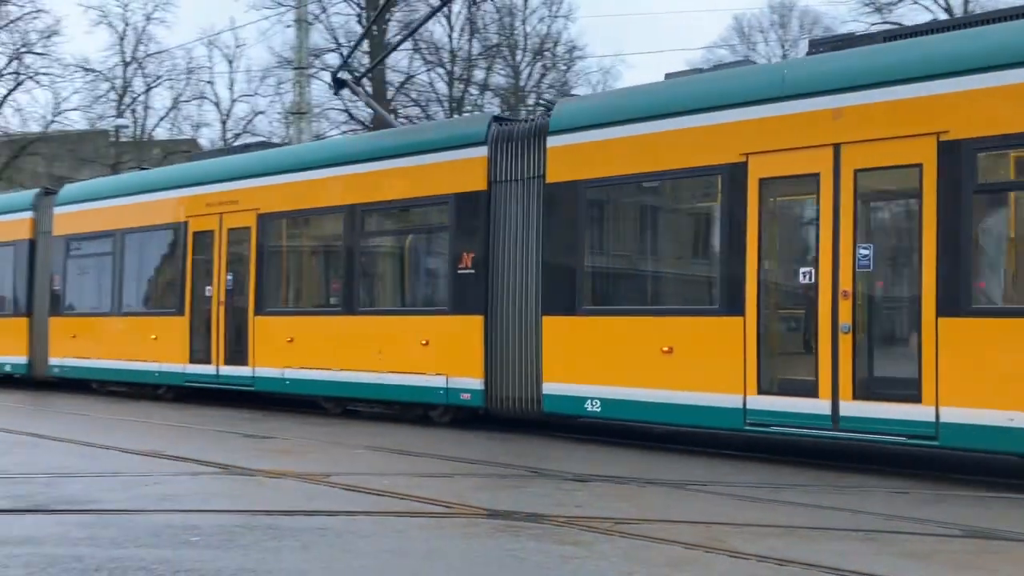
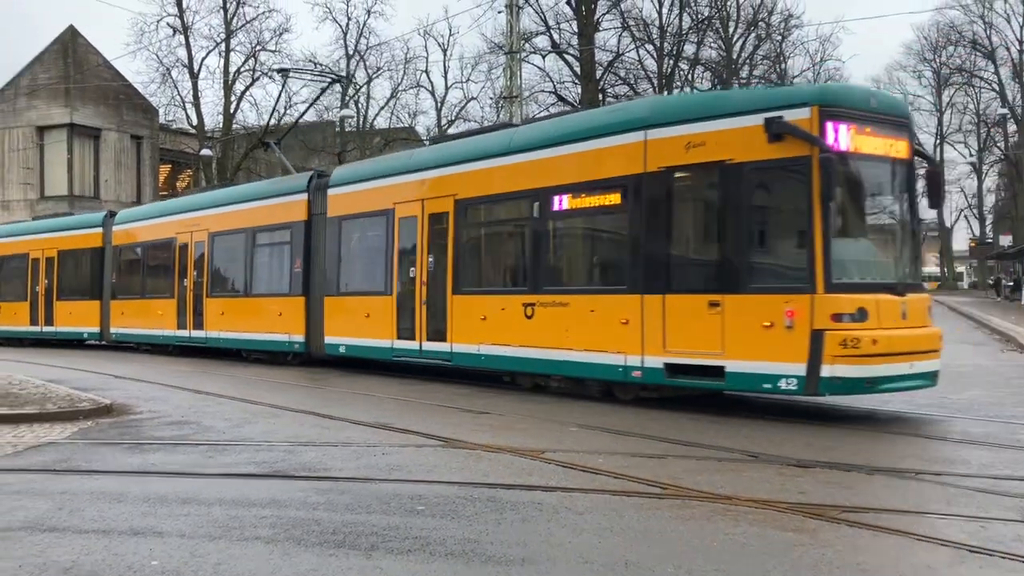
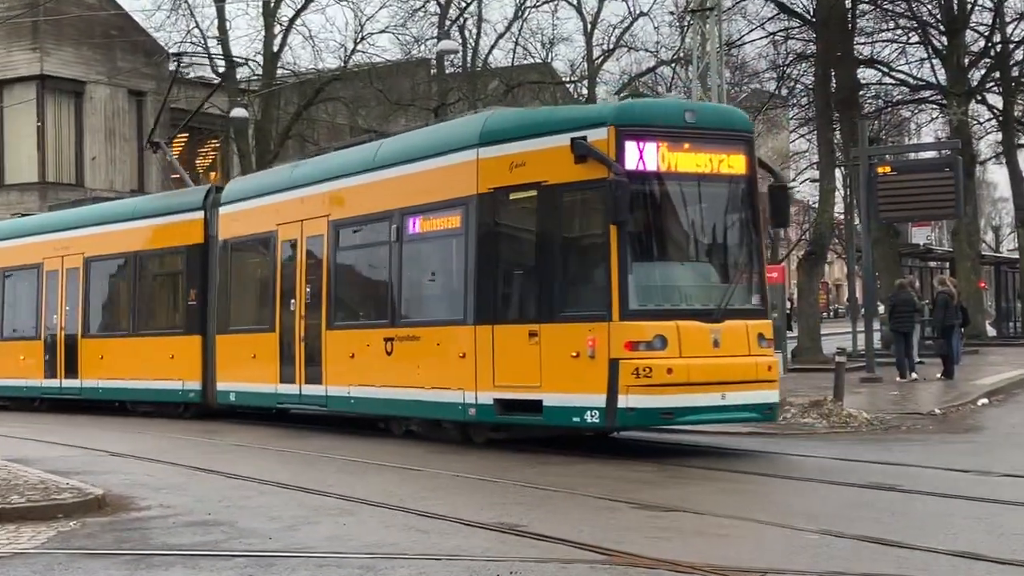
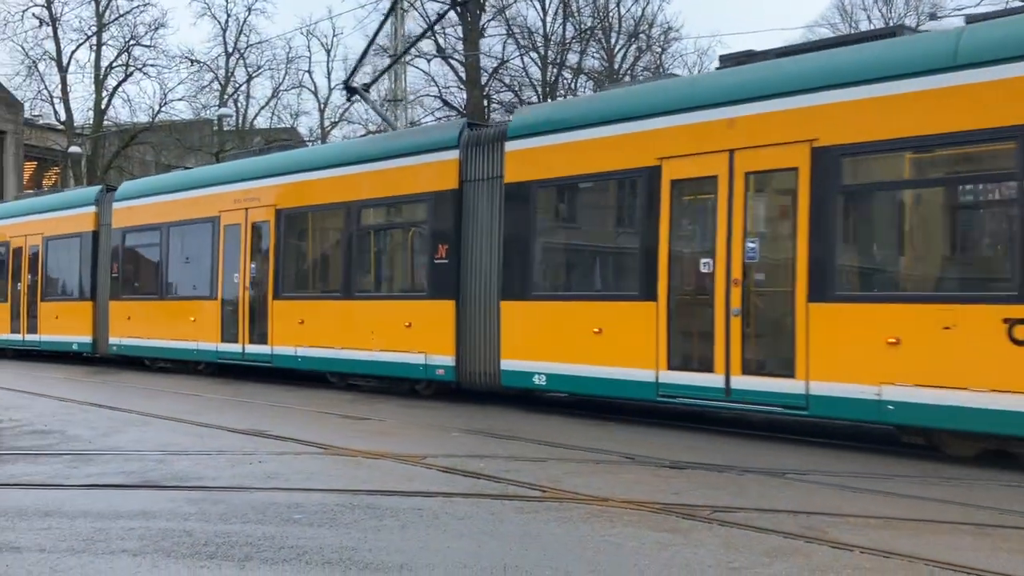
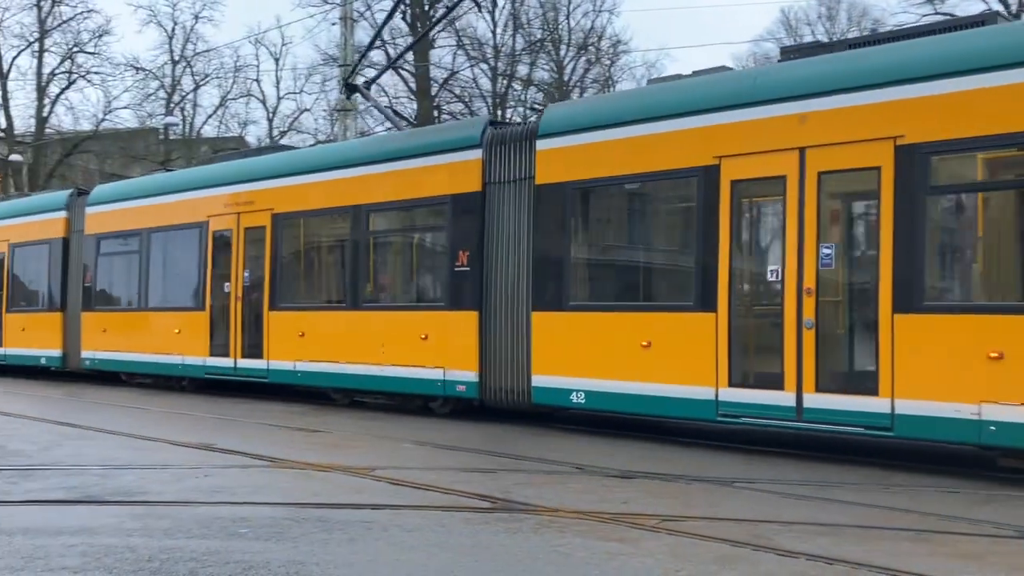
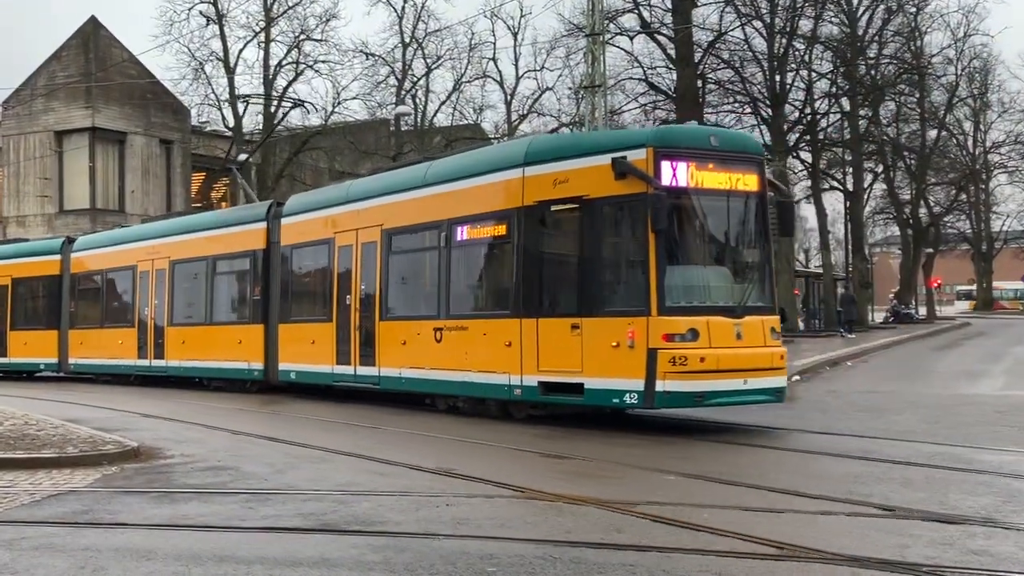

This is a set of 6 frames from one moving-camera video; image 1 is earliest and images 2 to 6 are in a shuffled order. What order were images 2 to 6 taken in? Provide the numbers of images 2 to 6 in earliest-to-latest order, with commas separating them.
5, 4, 2, 6, 3
